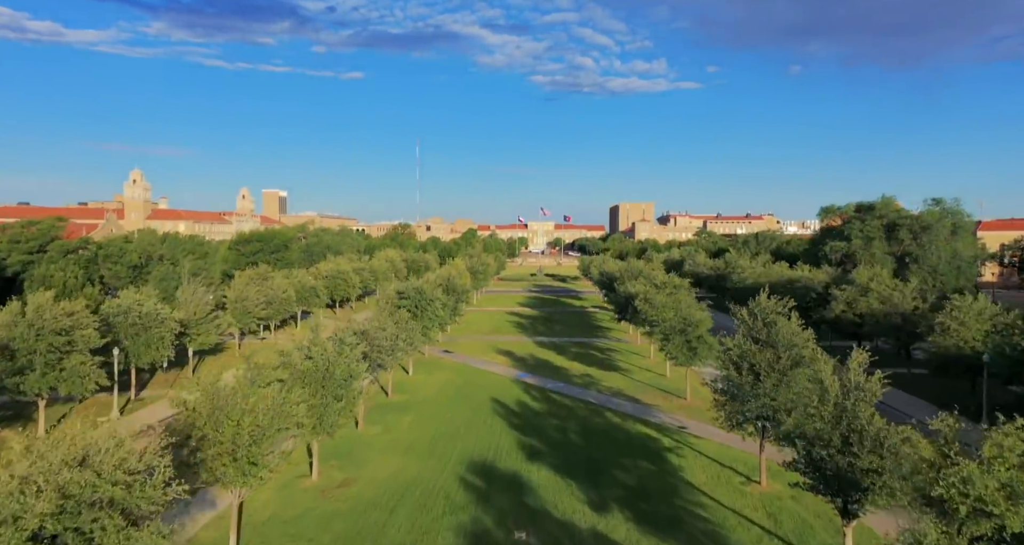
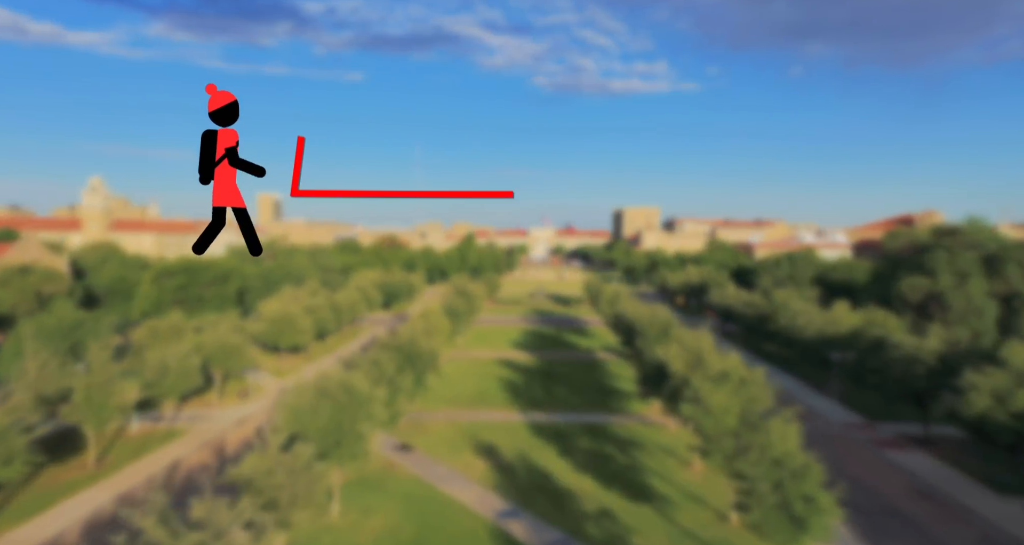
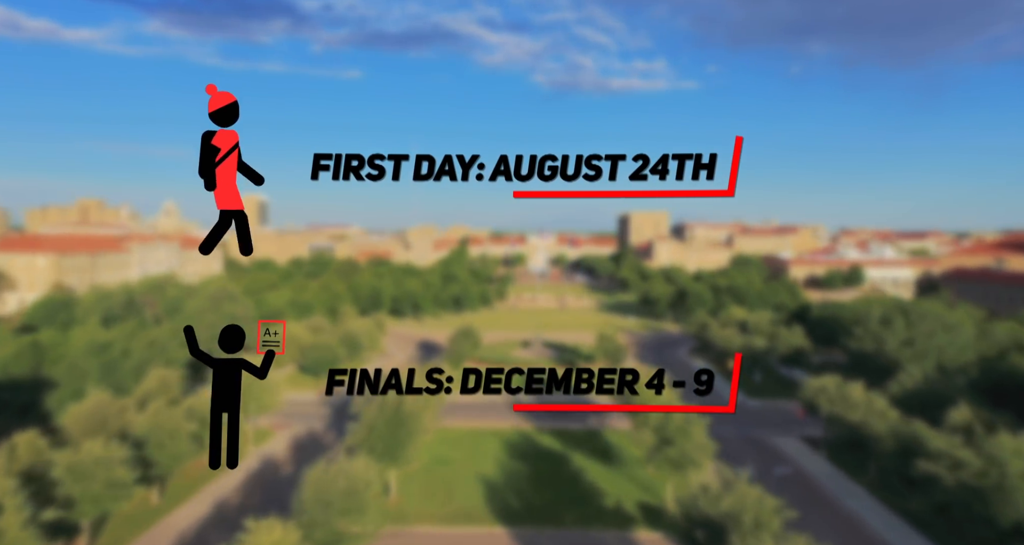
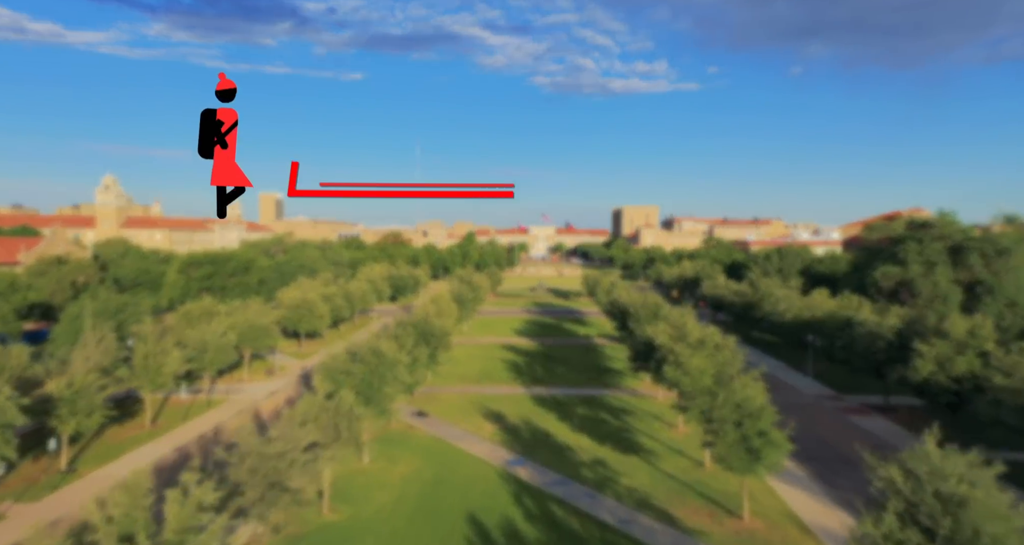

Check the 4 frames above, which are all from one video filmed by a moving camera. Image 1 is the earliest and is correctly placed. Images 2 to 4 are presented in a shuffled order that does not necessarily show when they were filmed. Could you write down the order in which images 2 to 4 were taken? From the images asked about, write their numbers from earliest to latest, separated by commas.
4, 2, 3
